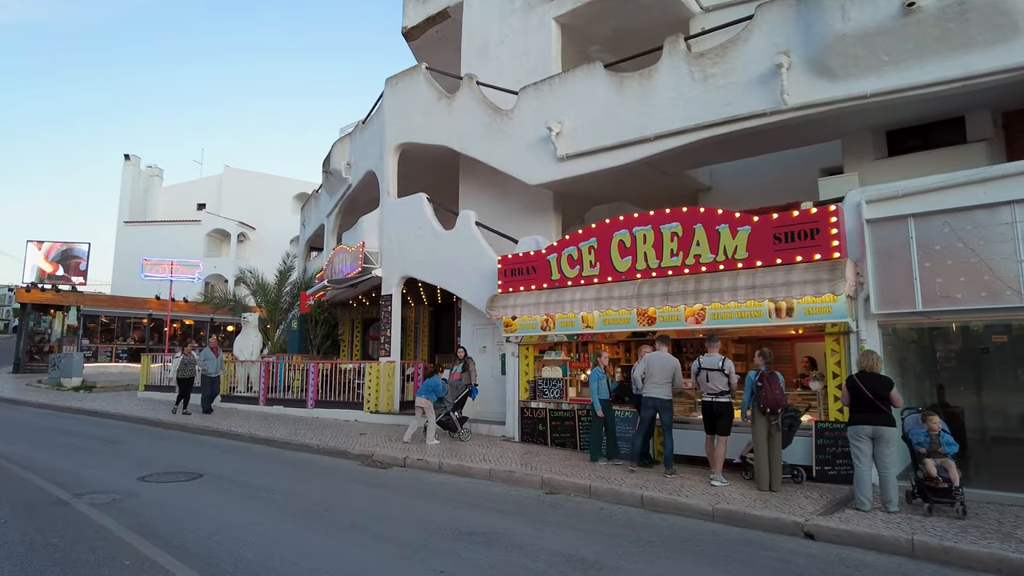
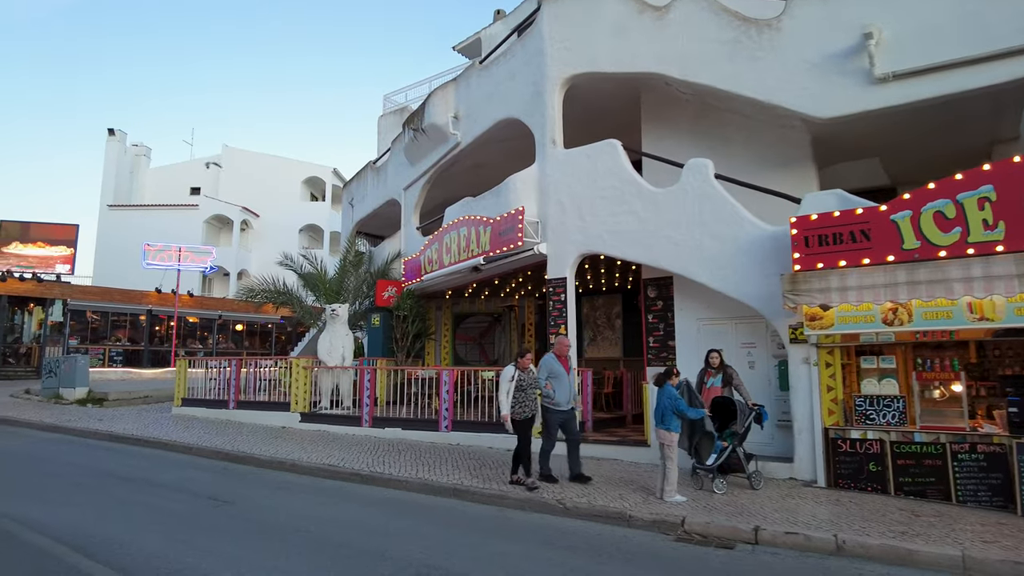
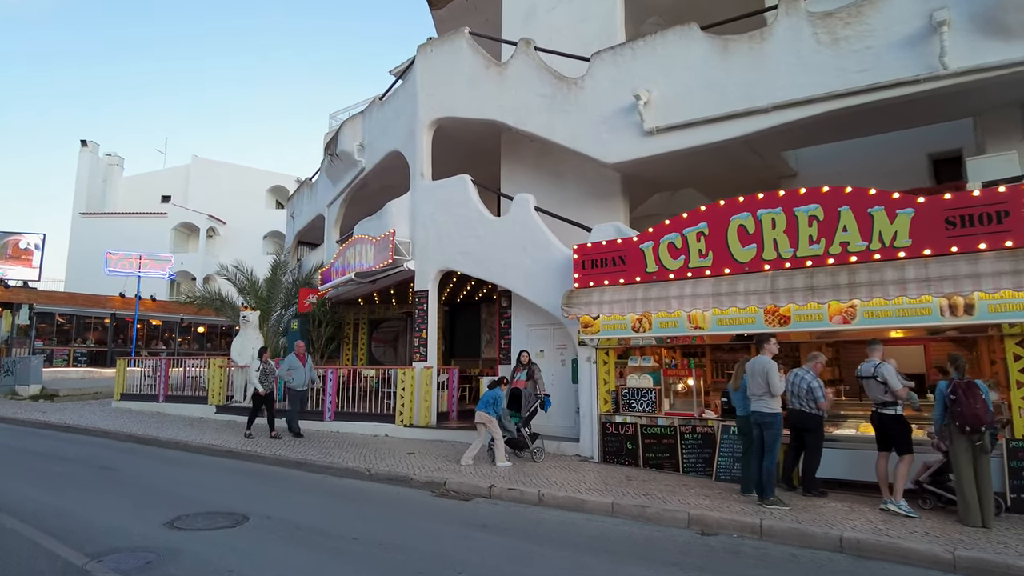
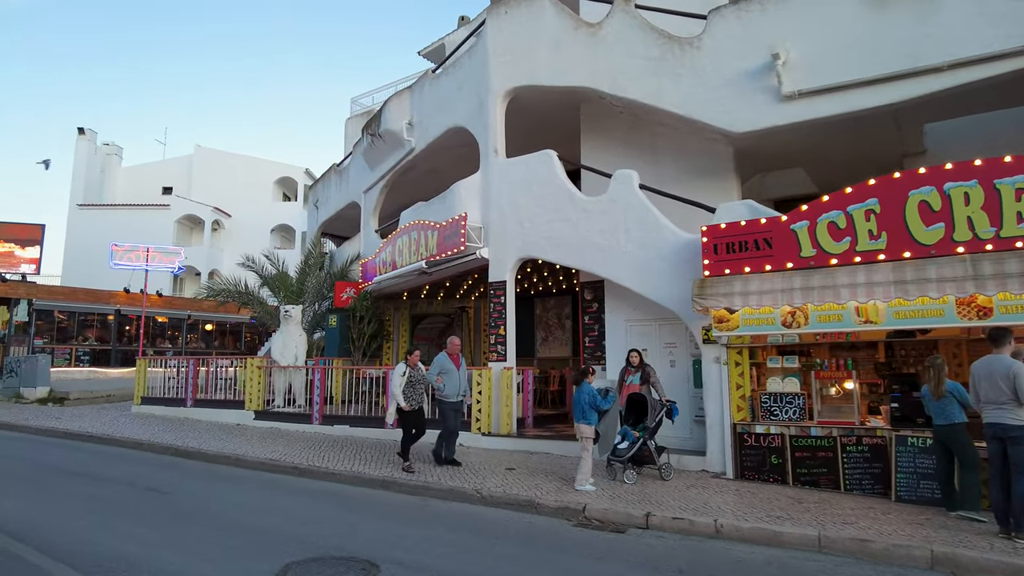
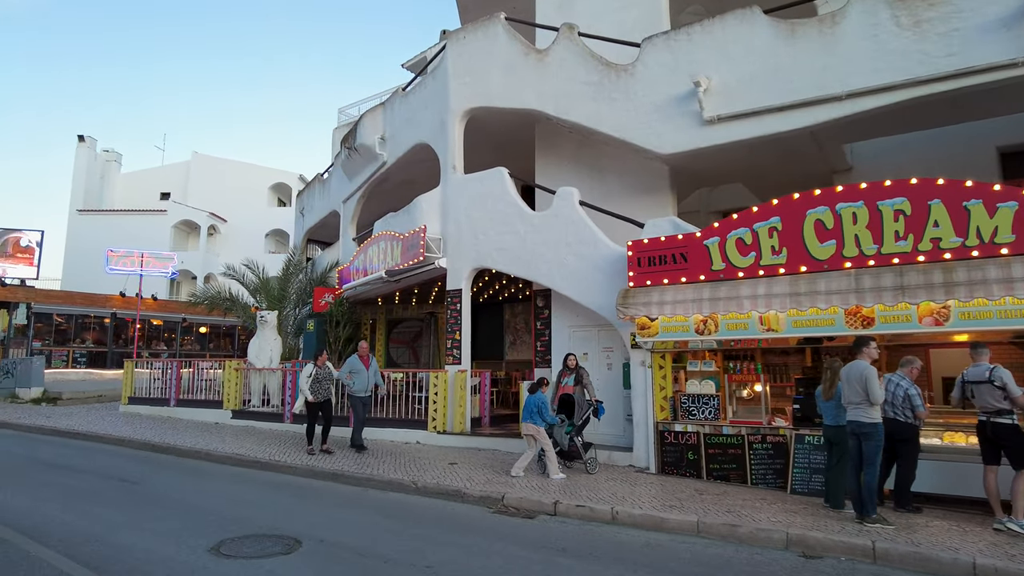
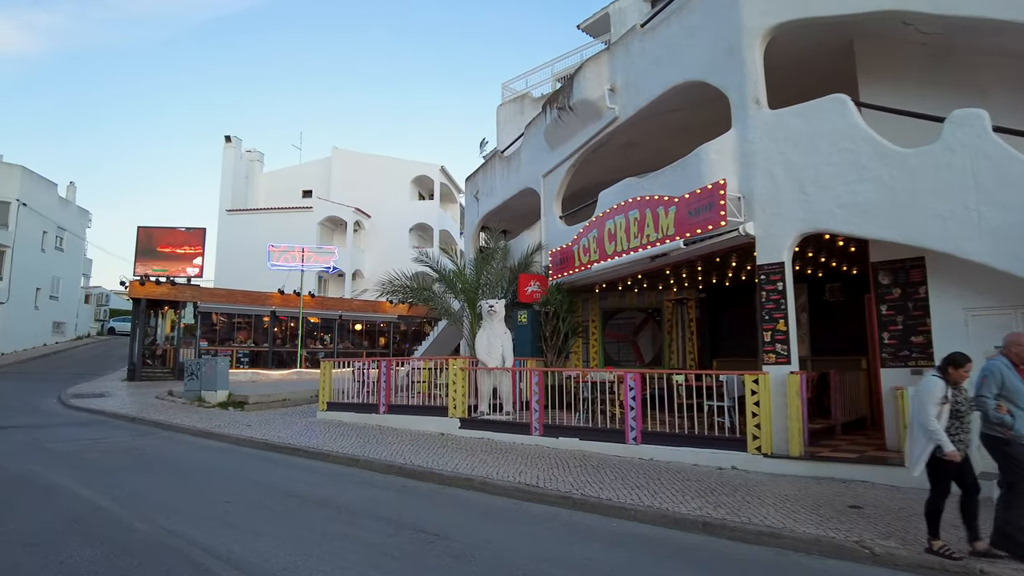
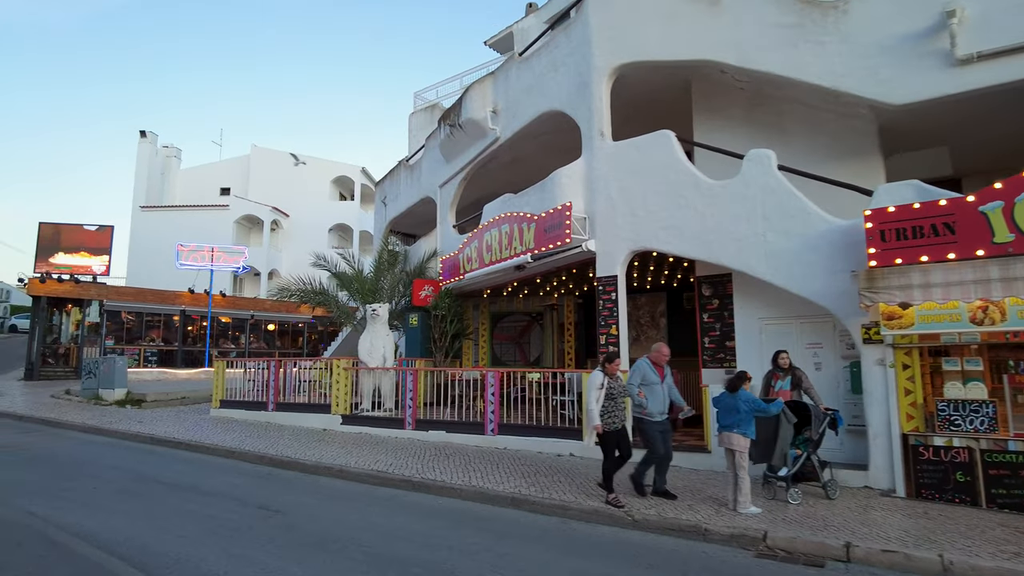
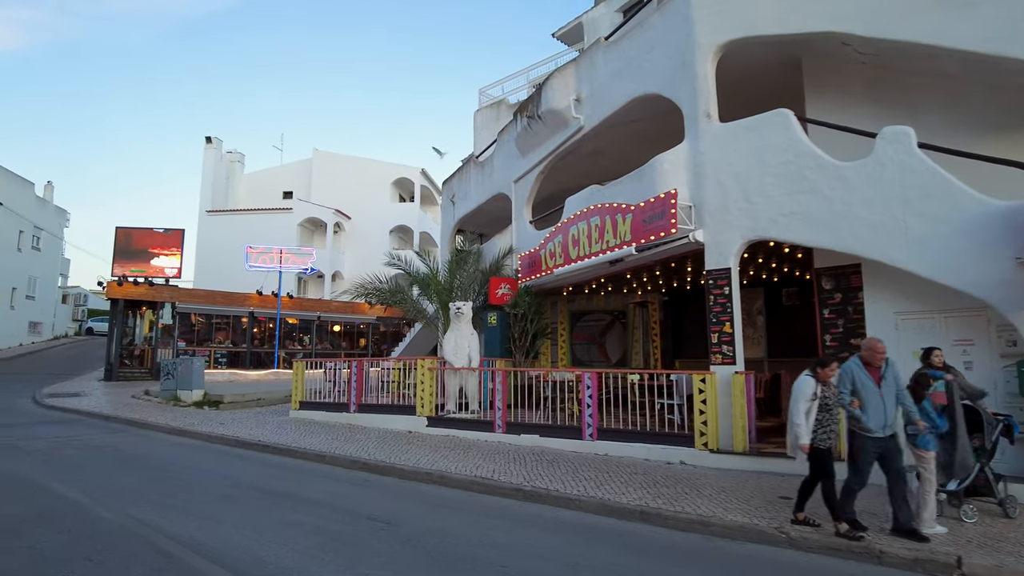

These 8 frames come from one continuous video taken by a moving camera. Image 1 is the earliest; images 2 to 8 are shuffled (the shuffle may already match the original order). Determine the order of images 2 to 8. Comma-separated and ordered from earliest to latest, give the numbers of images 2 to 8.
3, 5, 4, 2, 7, 8, 6
